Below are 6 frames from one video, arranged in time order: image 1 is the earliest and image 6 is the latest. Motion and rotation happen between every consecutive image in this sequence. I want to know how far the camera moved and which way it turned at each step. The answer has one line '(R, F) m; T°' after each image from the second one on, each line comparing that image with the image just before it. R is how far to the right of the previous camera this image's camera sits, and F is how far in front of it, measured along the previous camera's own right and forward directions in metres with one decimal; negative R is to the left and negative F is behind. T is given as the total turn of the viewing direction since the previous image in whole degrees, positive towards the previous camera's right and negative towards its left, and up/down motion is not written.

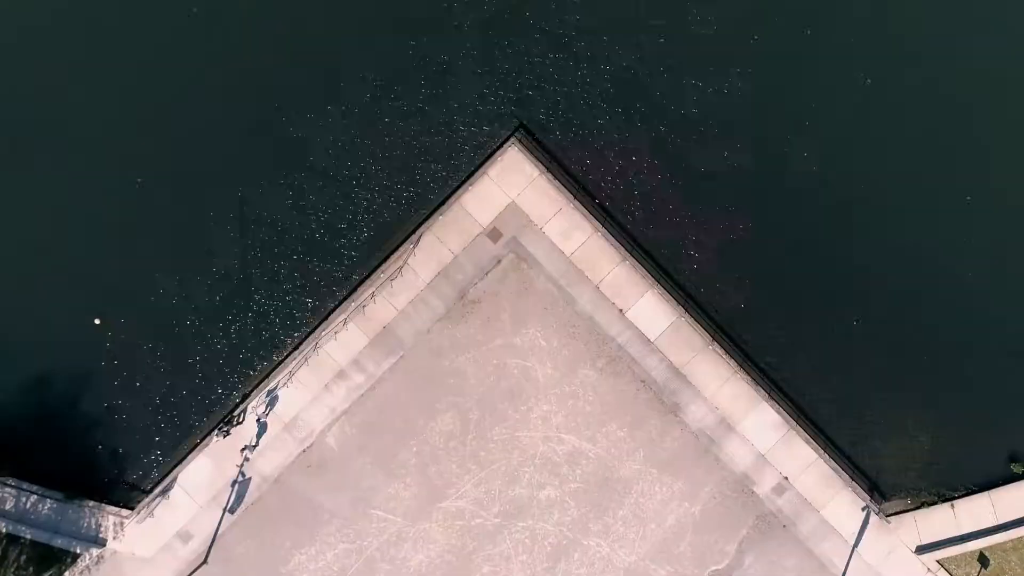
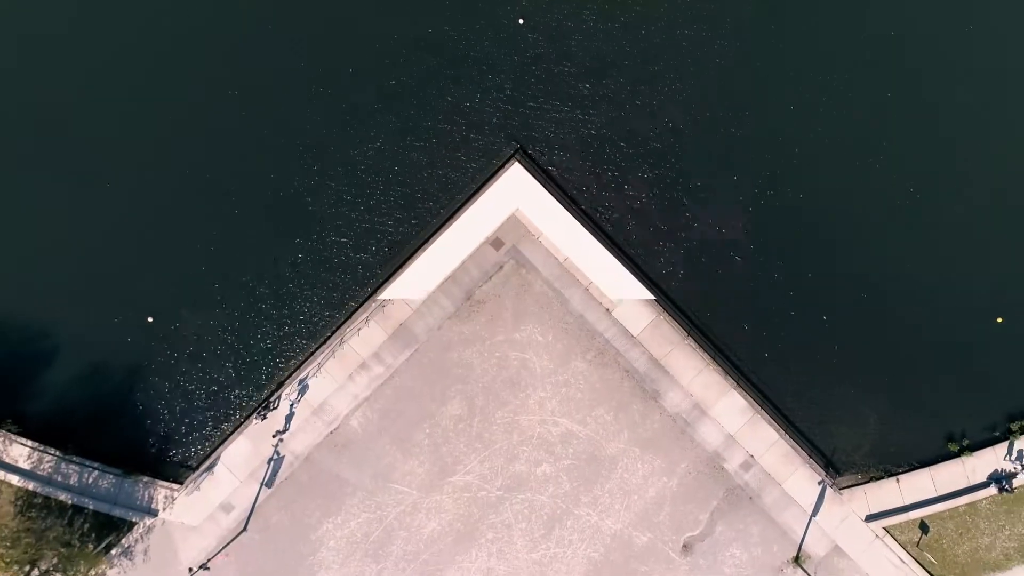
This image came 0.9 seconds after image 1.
(0.0, -2.5) m; 0°
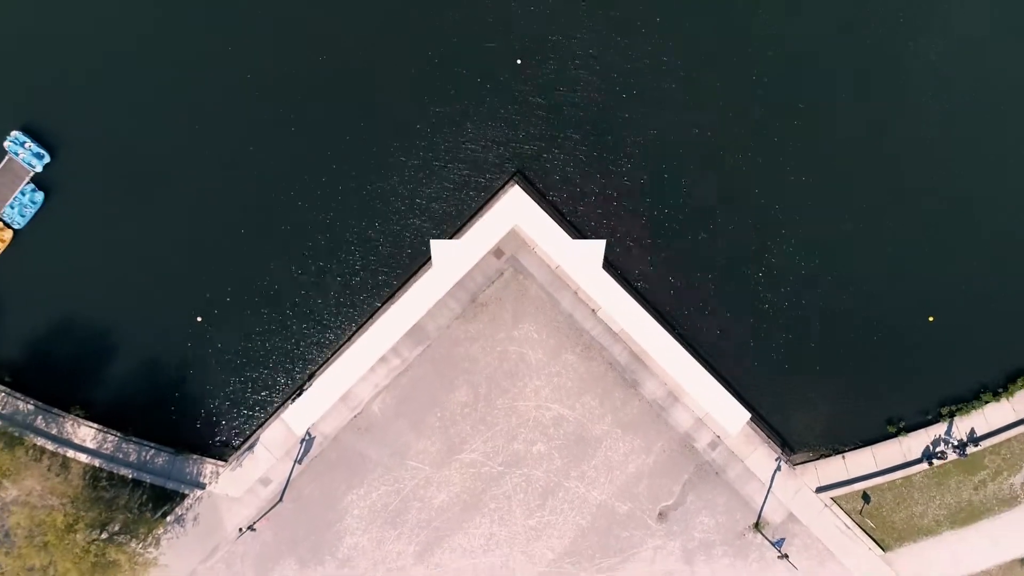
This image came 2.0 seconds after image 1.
(0.0, -3.2) m; 0°
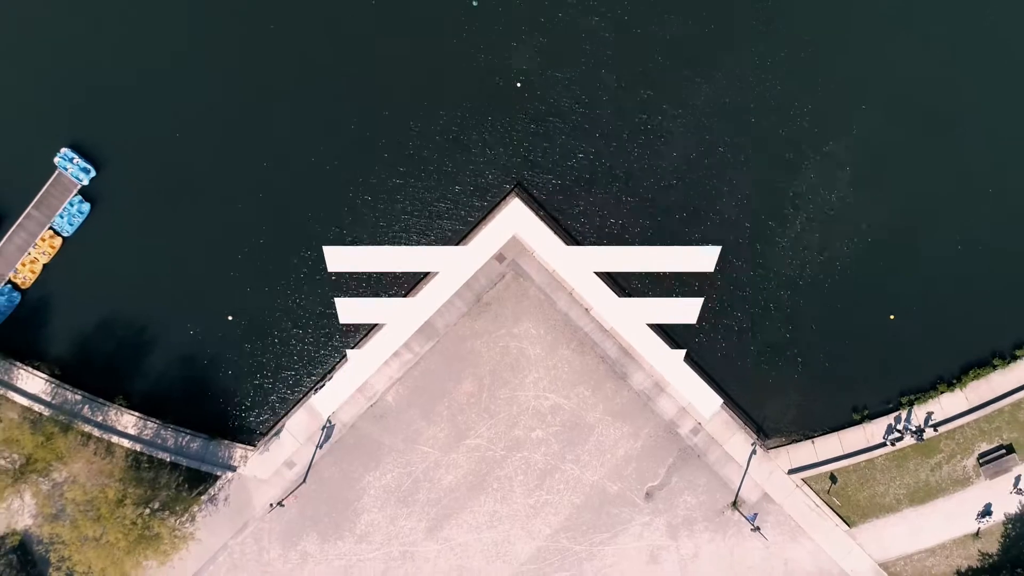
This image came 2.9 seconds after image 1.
(0.0, -2.5) m; 0°
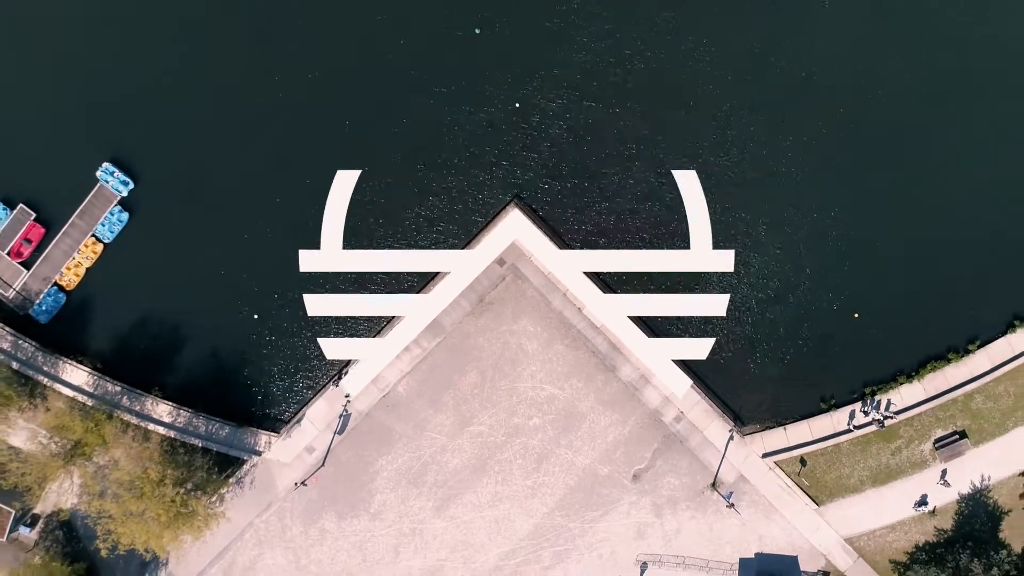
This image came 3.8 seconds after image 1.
(0.0, -2.6) m; 0°
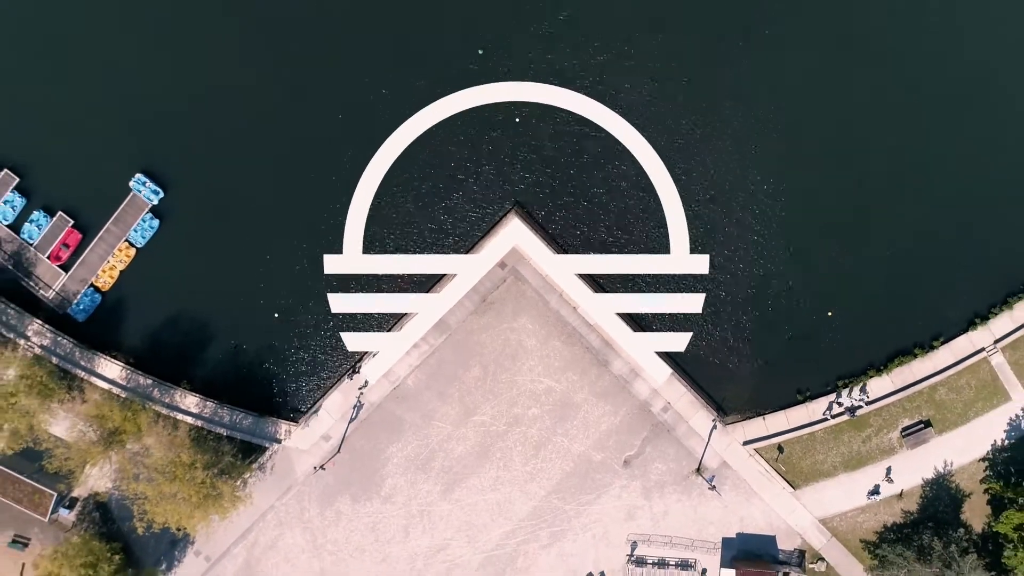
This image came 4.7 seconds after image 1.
(0.0, -2.4) m; 0°
